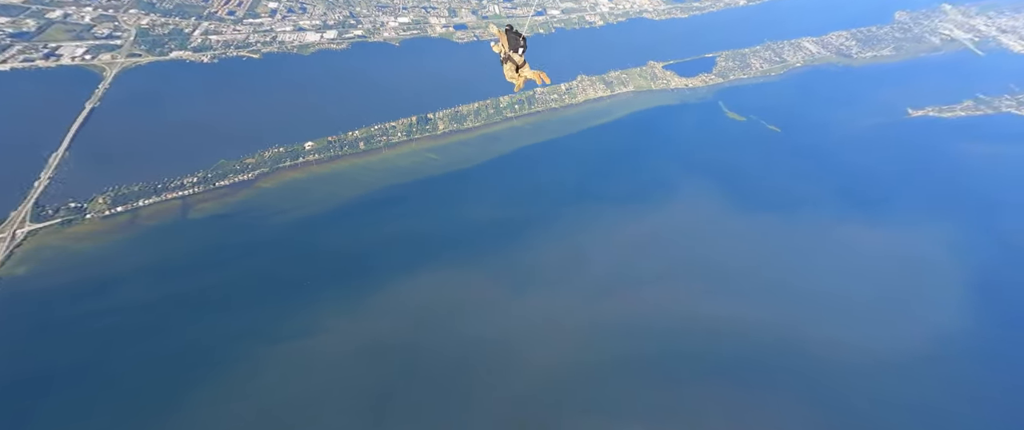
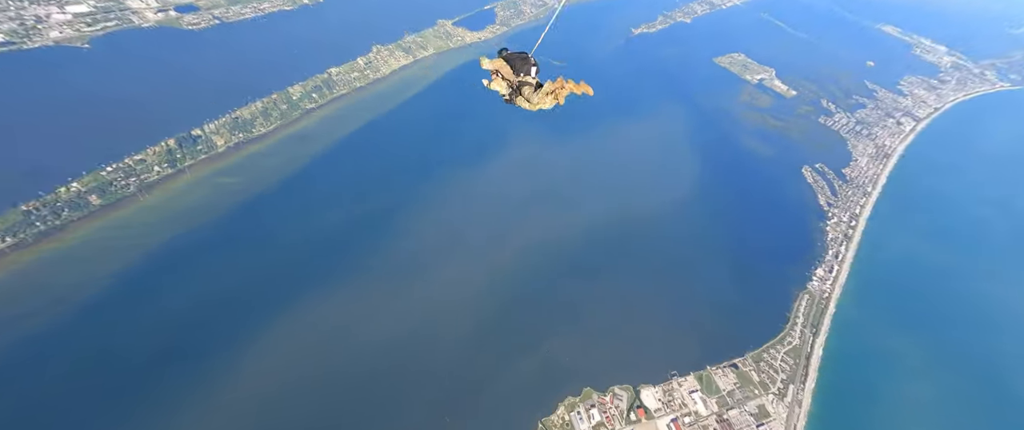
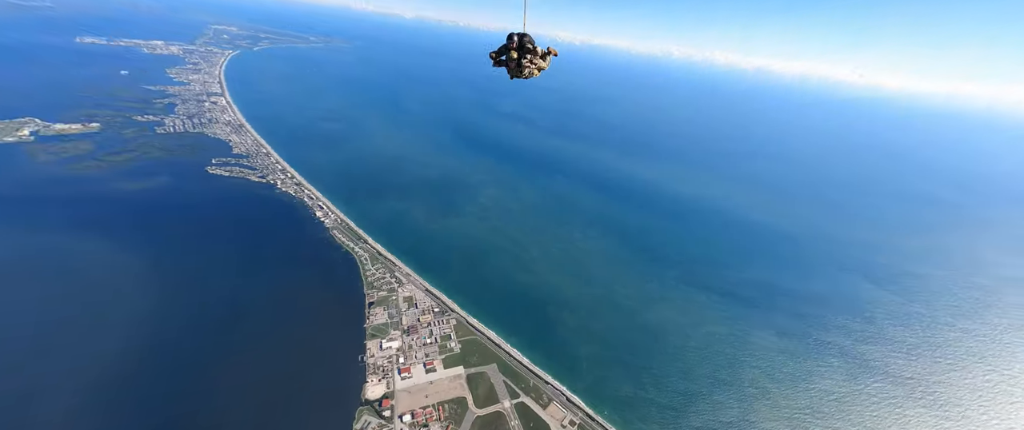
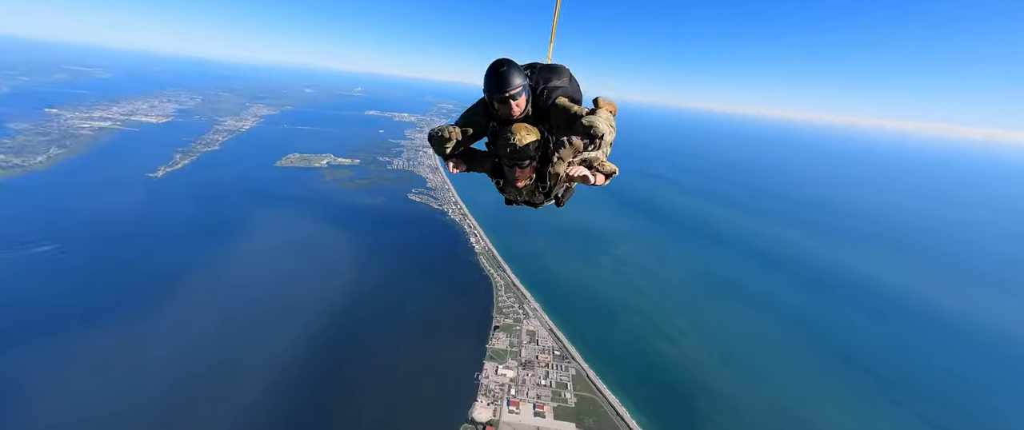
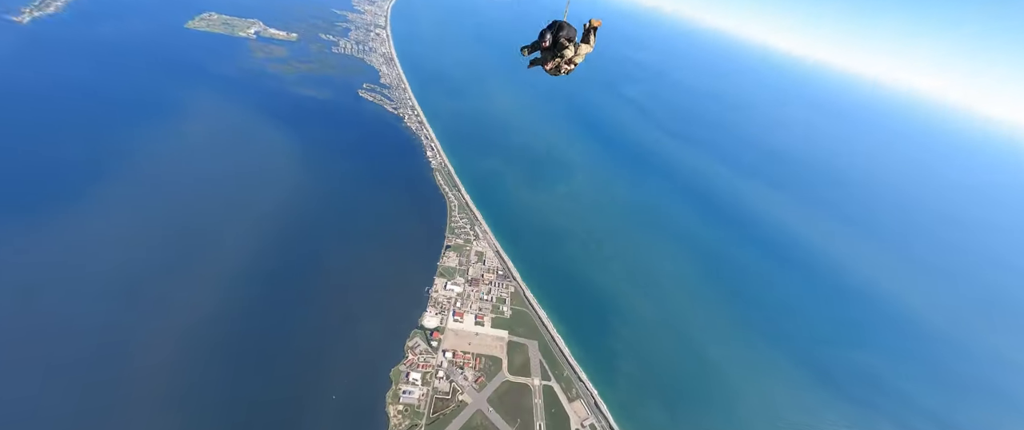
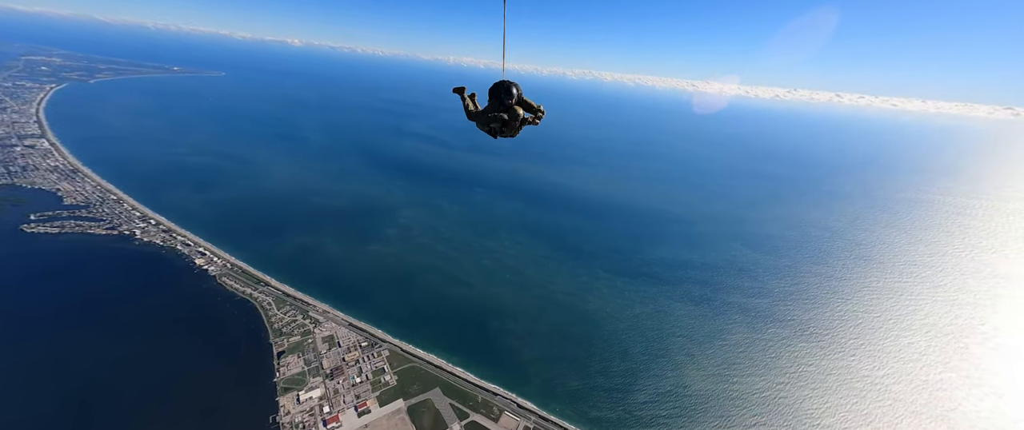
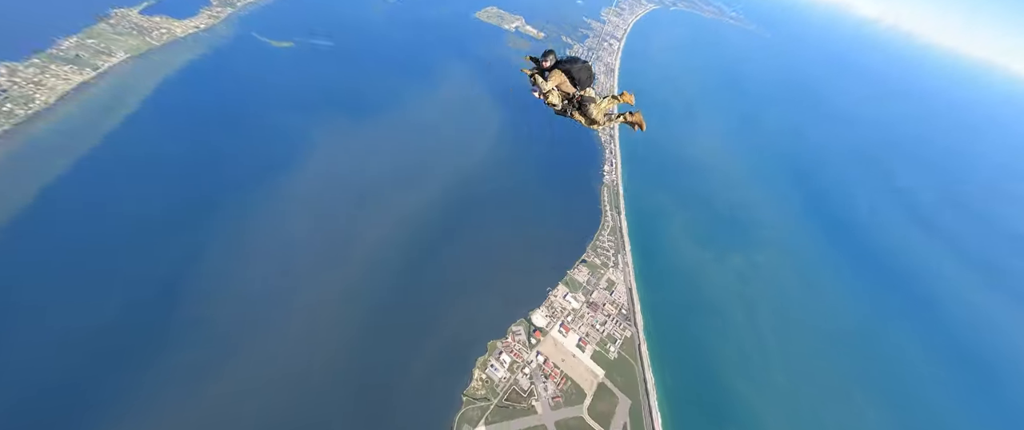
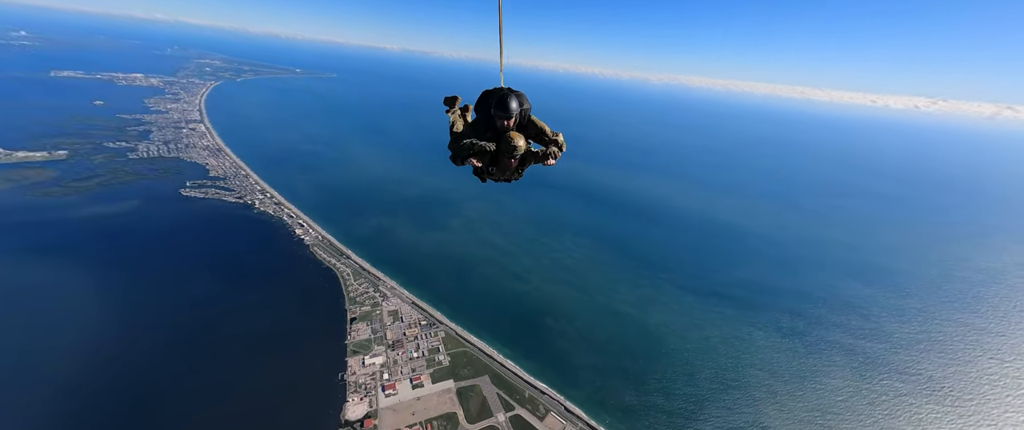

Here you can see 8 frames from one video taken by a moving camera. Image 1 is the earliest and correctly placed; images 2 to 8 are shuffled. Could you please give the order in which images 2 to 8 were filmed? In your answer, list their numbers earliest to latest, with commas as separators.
2, 7, 5, 3, 6, 8, 4
